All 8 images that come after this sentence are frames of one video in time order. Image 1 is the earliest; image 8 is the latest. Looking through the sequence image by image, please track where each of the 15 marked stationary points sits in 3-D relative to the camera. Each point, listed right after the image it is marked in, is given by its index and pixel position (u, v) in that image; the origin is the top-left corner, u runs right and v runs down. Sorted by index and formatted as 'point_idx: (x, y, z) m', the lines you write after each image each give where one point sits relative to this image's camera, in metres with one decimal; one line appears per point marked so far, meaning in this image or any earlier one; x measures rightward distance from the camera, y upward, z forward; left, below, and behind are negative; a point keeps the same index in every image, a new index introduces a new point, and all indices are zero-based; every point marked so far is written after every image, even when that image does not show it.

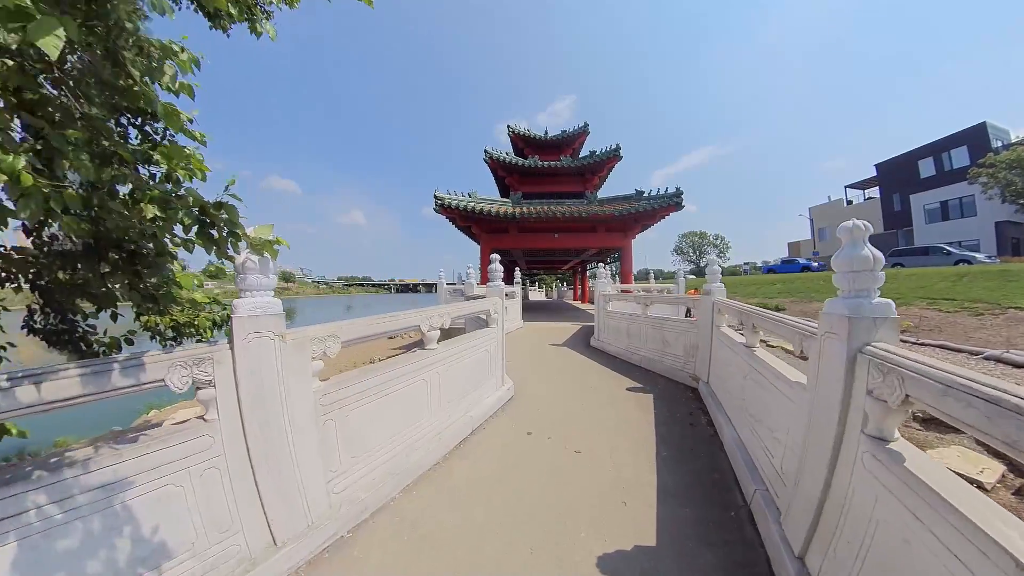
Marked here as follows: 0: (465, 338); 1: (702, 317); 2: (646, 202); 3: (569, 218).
0: (-1.5, -1.6, +4.4) m
1: (+6.9, -1.1, +5.3) m
2: (+10.6, +6.7, +11.5) m
3: (+4.6, +5.4, +11.5) m
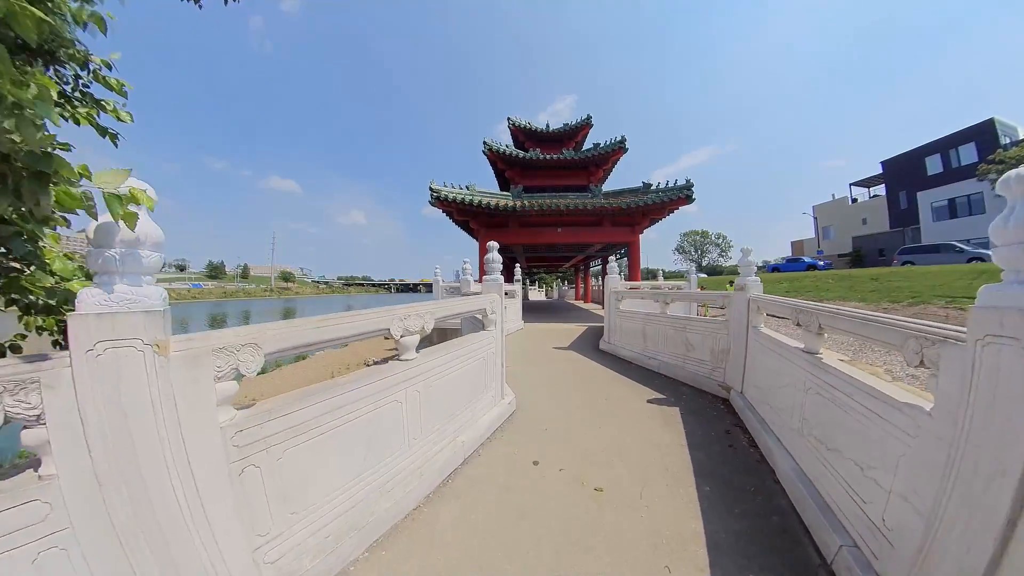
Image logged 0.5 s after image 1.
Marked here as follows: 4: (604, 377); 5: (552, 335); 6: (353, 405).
0: (-1.5, -1.4, +3.6) m
1: (+6.9, -0.9, +4.5) m
2: (+10.6, +6.9, +10.7) m
3: (+4.7, +5.6, +10.7) m
4: (+3.6, -3.5, +5.6) m
5: (+2.5, -2.8, +8.8) m
6: (-2.7, -2.0, +2.5) m
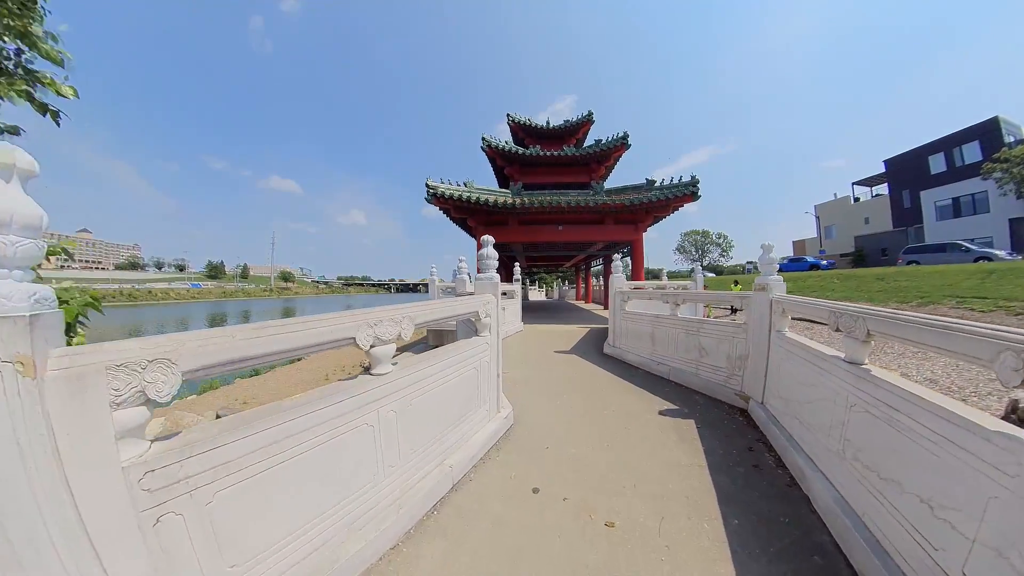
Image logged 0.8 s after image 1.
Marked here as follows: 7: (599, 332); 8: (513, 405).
0: (-1.5, -1.4, +3.2) m
1: (+6.8, -0.9, +4.1) m
2: (+10.5, +6.9, +10.3) m
3: (+4.6, +5.6, +10.3) m
4: (+3.5, -3.5, +5.2) m
5: (+2.4, -2.8, +8.4) m
6: (-2.7, -2.0, +2.1) m
7: (+5.2, -2.4, +8.2) m
8: (0.0, -3.7, +4.5) m
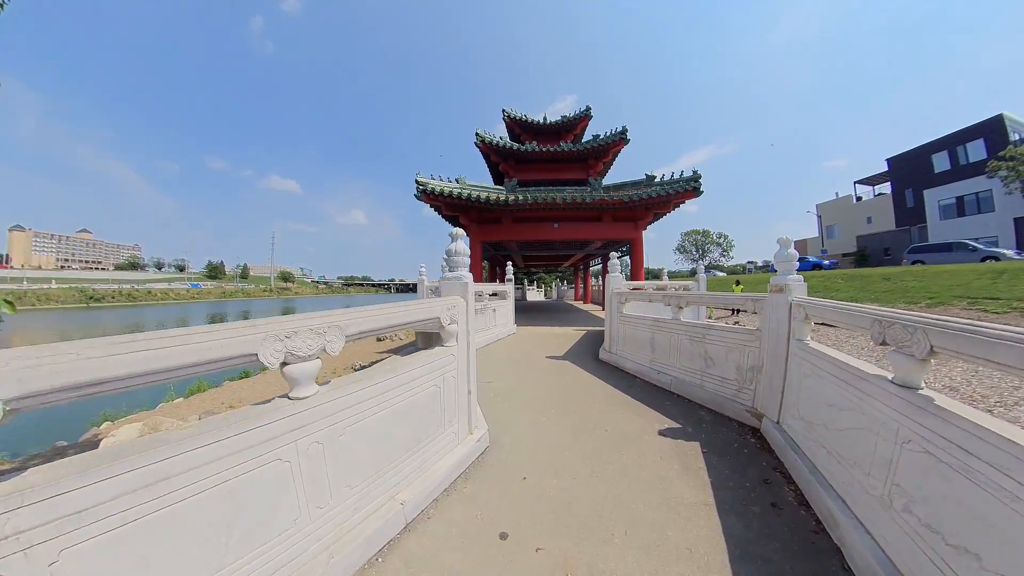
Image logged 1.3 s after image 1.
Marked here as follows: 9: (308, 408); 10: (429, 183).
0: (-2.1, -1.5, +2.7) m
1: (+6.3, -0.9, +3.5) m
2: (+10.0, +6.8, +9.7) m
3: (+4.0, +5.6, +9.7) m
4: (+3.0, -3.5, +4.6) m
5: (+1.9, -2.9, +7.8) m
6: (-3.3, -2.0, +1.6) m
7: (+4.6, -2.5, +7.7) m
8: (-0.6, -3.7, +4.0) m
9: (-2.8, -1.7, +1.9) m
10: (-6.0, +7.7, +10.5) m
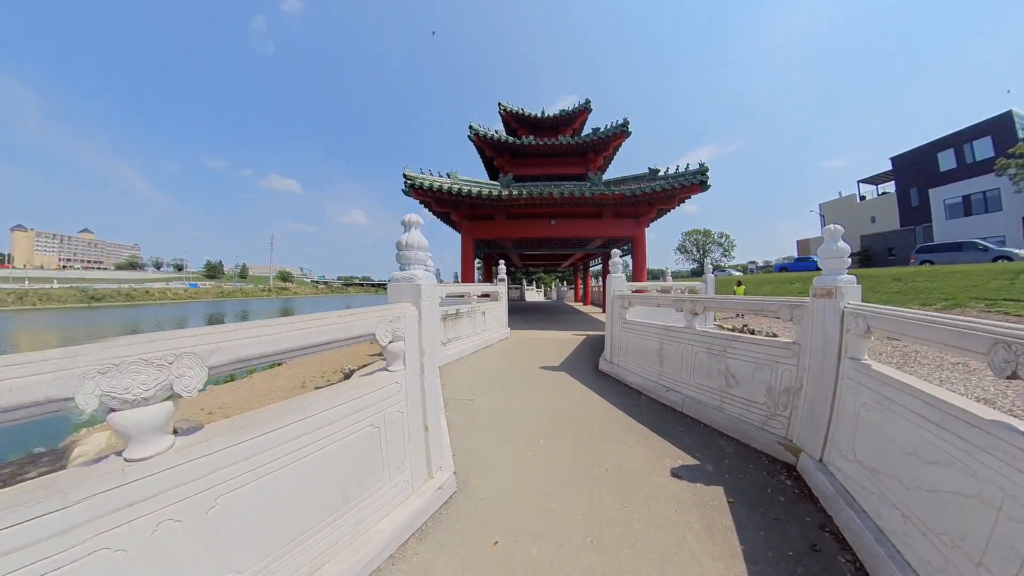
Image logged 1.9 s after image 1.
0: (-2.6, -1.5, +1.9) m
1: (+5.8, -1.0, +2.8) m
2: (+9.5, +6.8, +9.0) m
3: (+3.5, +5.5, +9.0) m
4: (+2.5, -3.5, +3.9) m
5: (+1.4, -2.9, +7.1) m
6: (-3.8, -2.0, +0.9) m
7: (+4.1, -2.5, +7.0) m
8: (-1.1, -3.7, +3.3) m
9: (-3.3, -1.7, +1.2) m
10: (-6.5, +7.6, +9.8) m
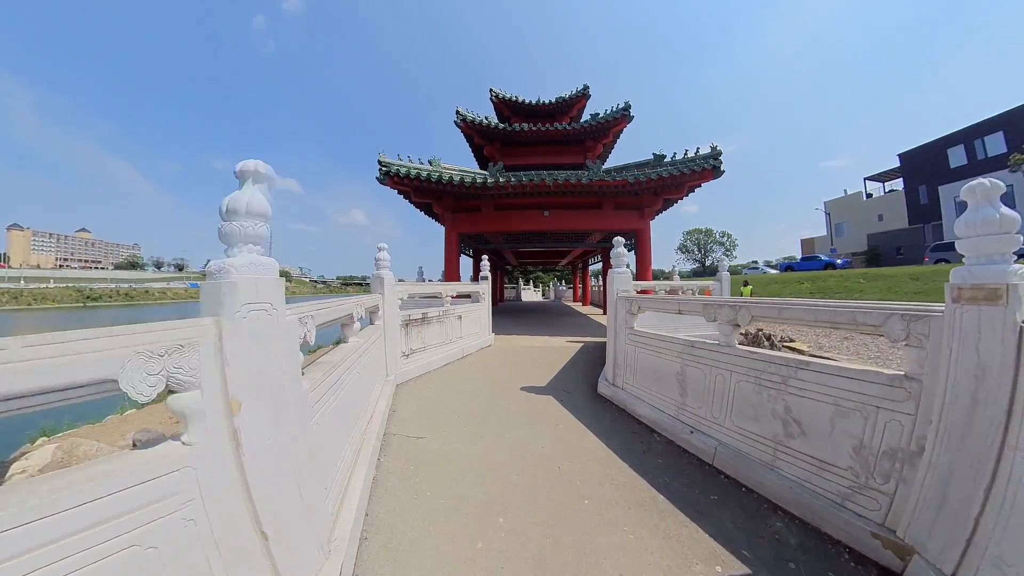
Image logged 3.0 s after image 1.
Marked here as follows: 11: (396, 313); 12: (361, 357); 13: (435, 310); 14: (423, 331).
0: (-3.4, -1.5, +0.9) m
1: (+5.0, -1.0, +1.7) m
2: (+8.7, +6.8, +7.9) m
3: (+2.8, +5.5, +7.9) m
4: (+1.7, -3.5, +2.8) m
5: (+0.6, -2.9, +6.0) m
6: (-4.6, -2.0, -0.2) m
7: (+3.4, -2.5, +5.9) m
8: (-1.8, -3.7, +2.2) m
9: (-4.1, -1.7, +0.1) m
10: (-7.3, +7.6, +8.7) m
11: (-3.5, -0.8, +4.2) m
12: (-3.1, -1.4, +2.9) m
13: (-2.7, -0.7, +4.9) m
14: (-3.0, -1.4, +4.7) m
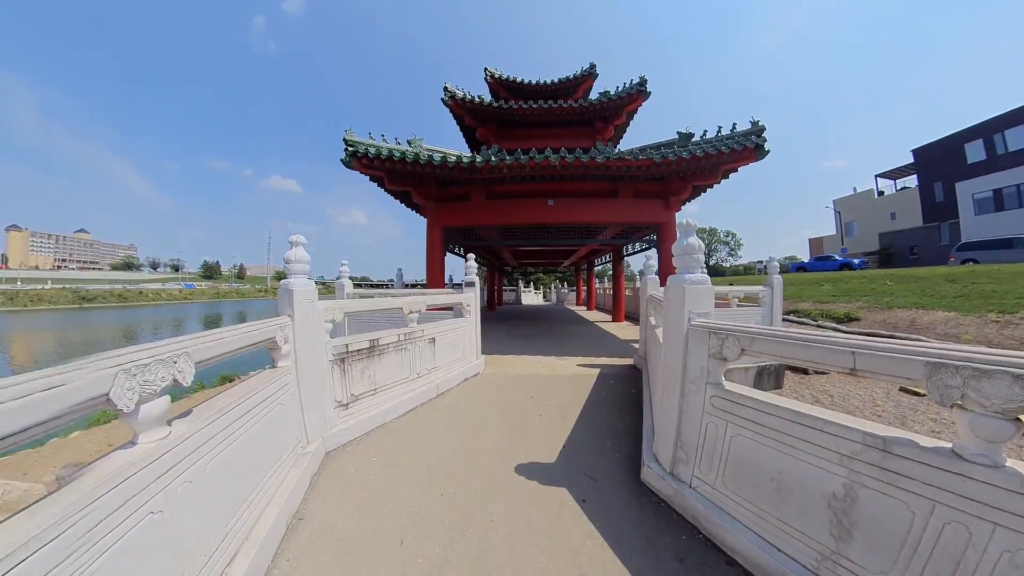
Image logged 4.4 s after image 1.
0: (-3.6, -1.8, -0.6) m
1: (+4.8, -1.3, +0.2) m
2: (+8.5, +6.5, +6.4) m
3: (+2.6, +5.2, +6.4) m
4: (+1.5, -3.8, +1.3) m
5: (+0.4, -3.2, +4.6) m
6: (-4.8, -2.3, -1.7) m
7: (+3.2, -2.8, +4.4) m
8: (-2.0, -4.0, +0.7) m
9: (-4.3, -2.0, -1.4) m
10: (-7.5, +7.3, +7.2) m
11: (-3.7, -1.1, +2.7) m
12: (-3.3, -1.7, +1.5) m
13: (-2.9, -1.0, +3.4) m
14: (-3.2, -1.7, +3.2) m
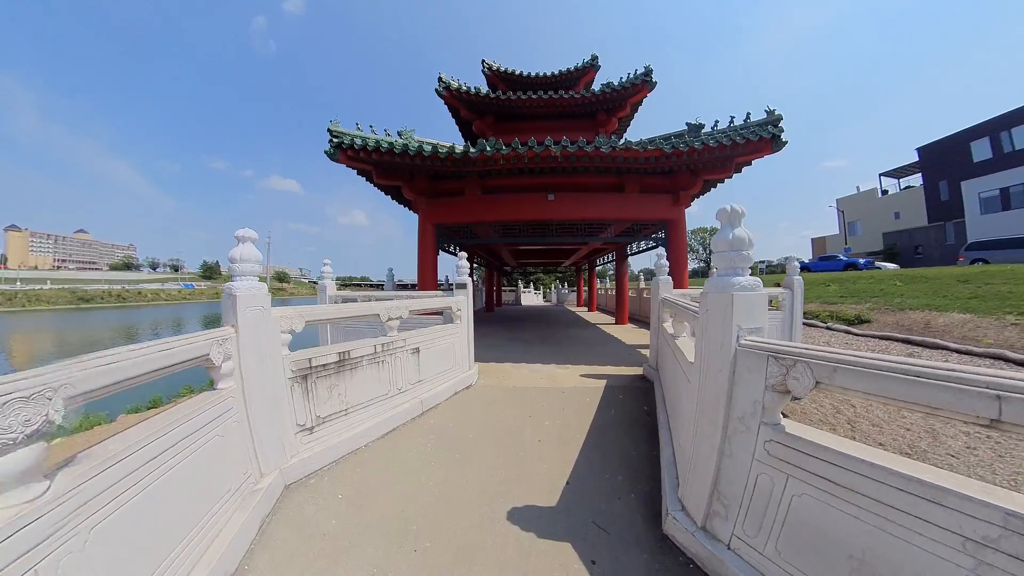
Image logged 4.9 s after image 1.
0: (-3.7, -1.9, -1.1) m
1: (+4.7, -1.4, -0.2) m
2: (+8.4, +6.4, +5.9) m
3: (+2.5, +5.2, +6.0) m
4: (+1.4, -3.9, +0.9) m
5: (+0.3, -3.3, +4.1) m
6: (-4.9, -2.4, -2.2) m
7: (+3.1, -2.9, +3.9) m
8: (-2.1, -4.1, +0.2) m
9: (-4.4, -2.1, -1.8) m
10: (-7.6, +7.2, +6.8) m
11: (-3.8, -1.1, +2.3) m
12: (-3.4, -1.8, +1.0) m
13: (-3.0, -1.1, +3.0) m
14: (-3.3, -1.8, +2.8) m
